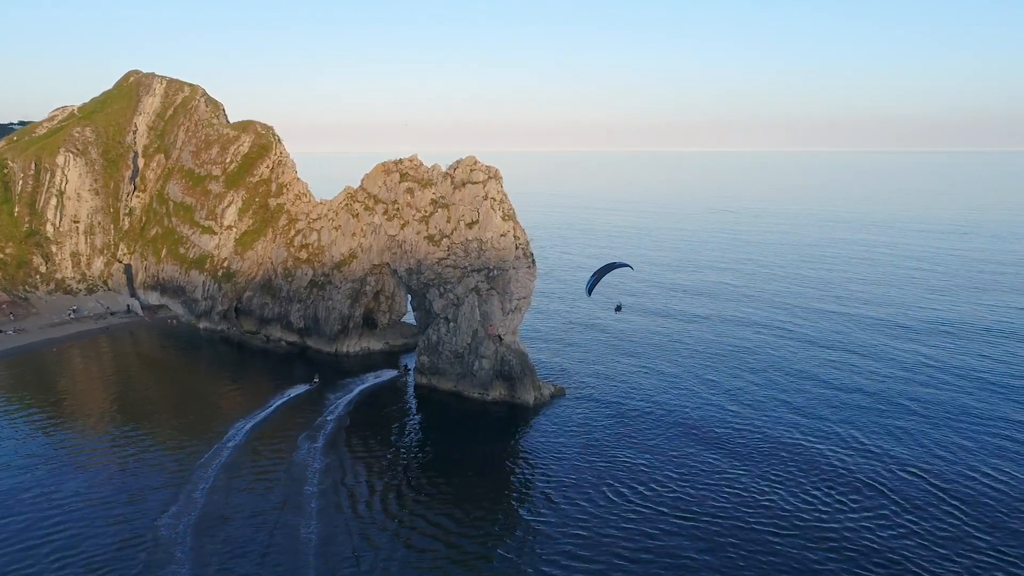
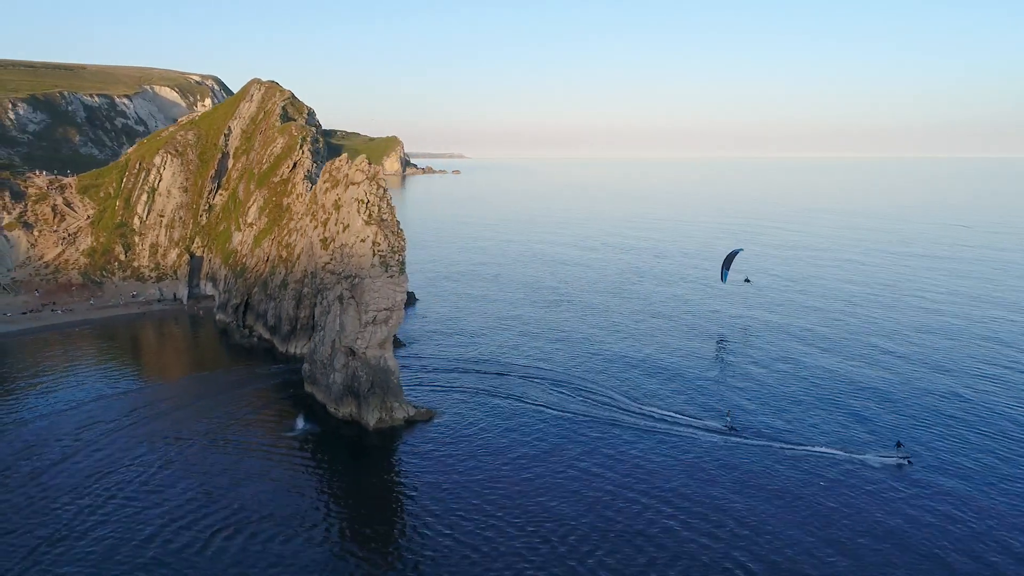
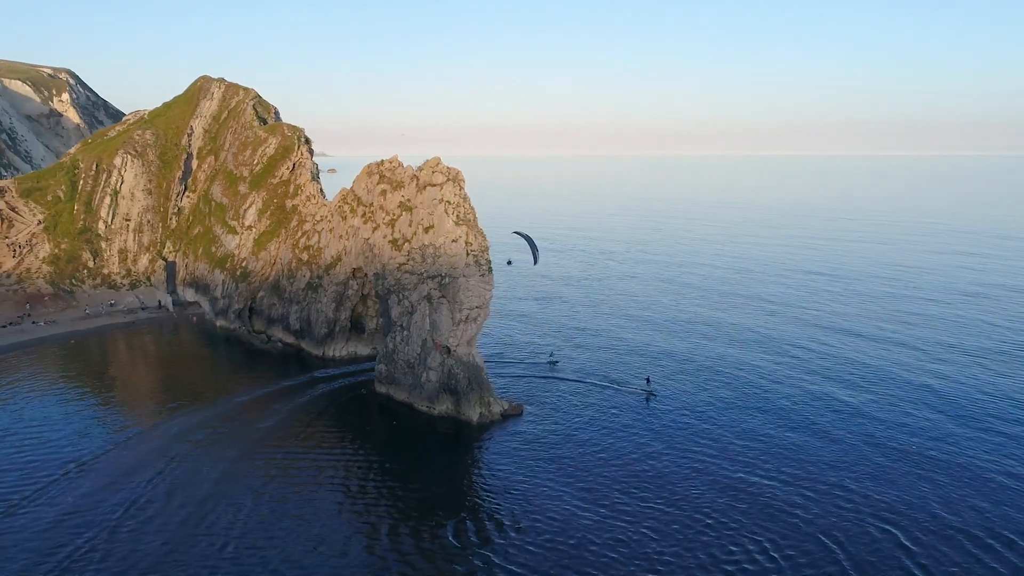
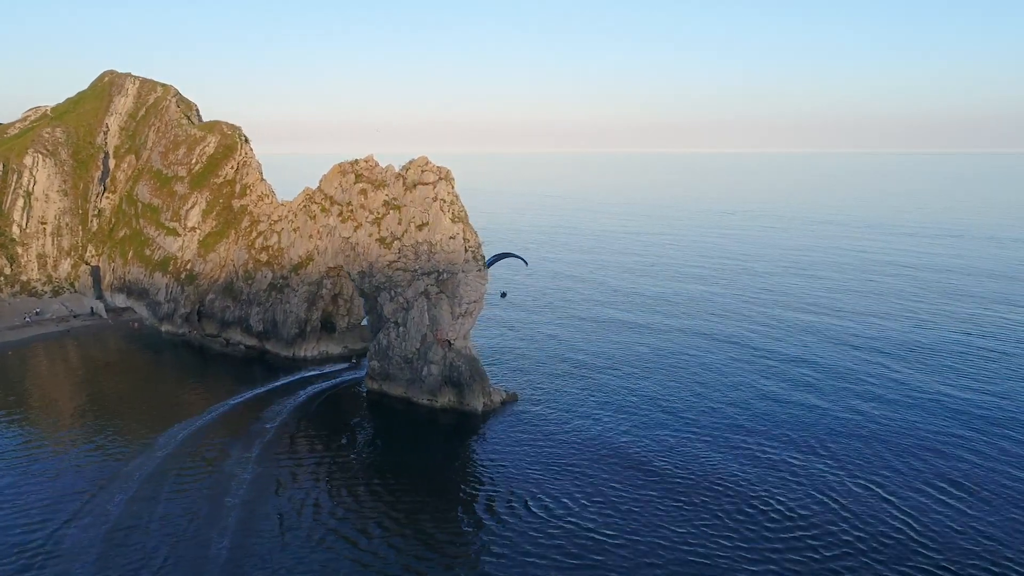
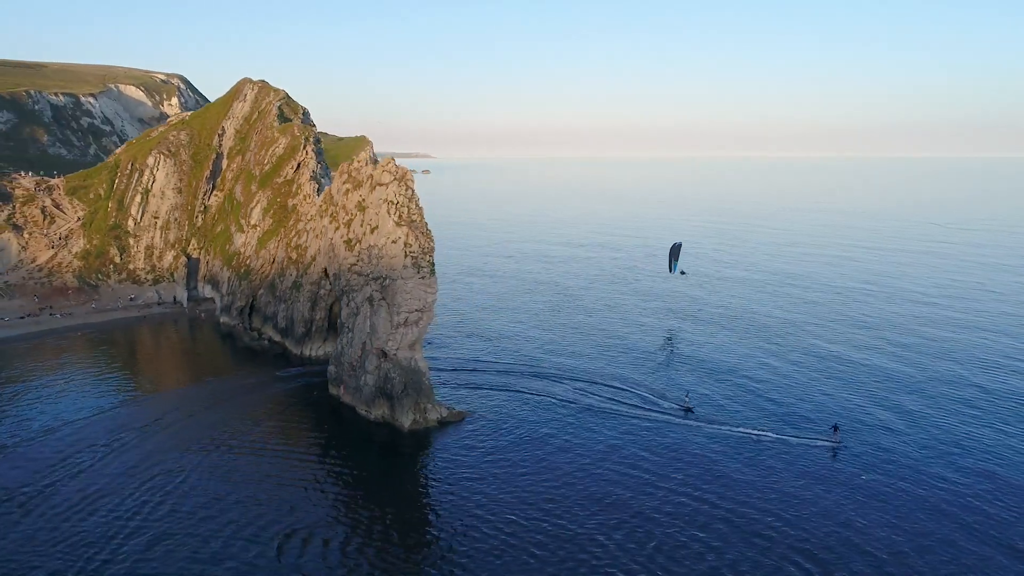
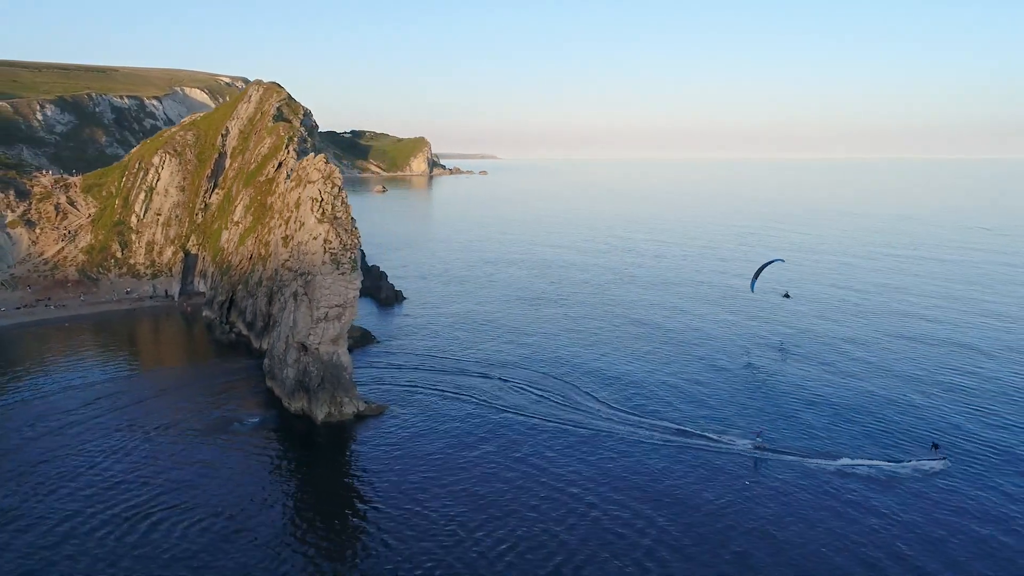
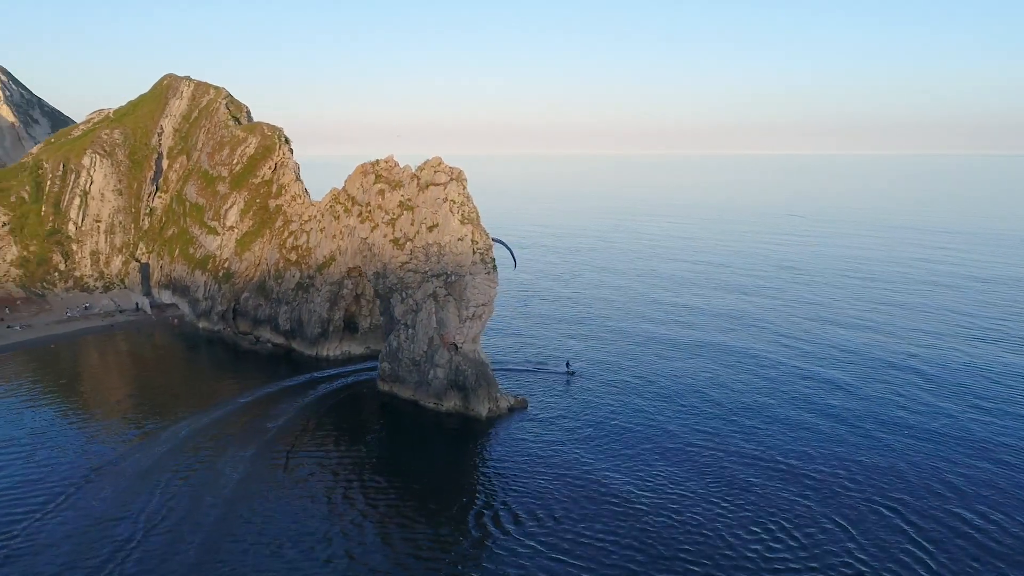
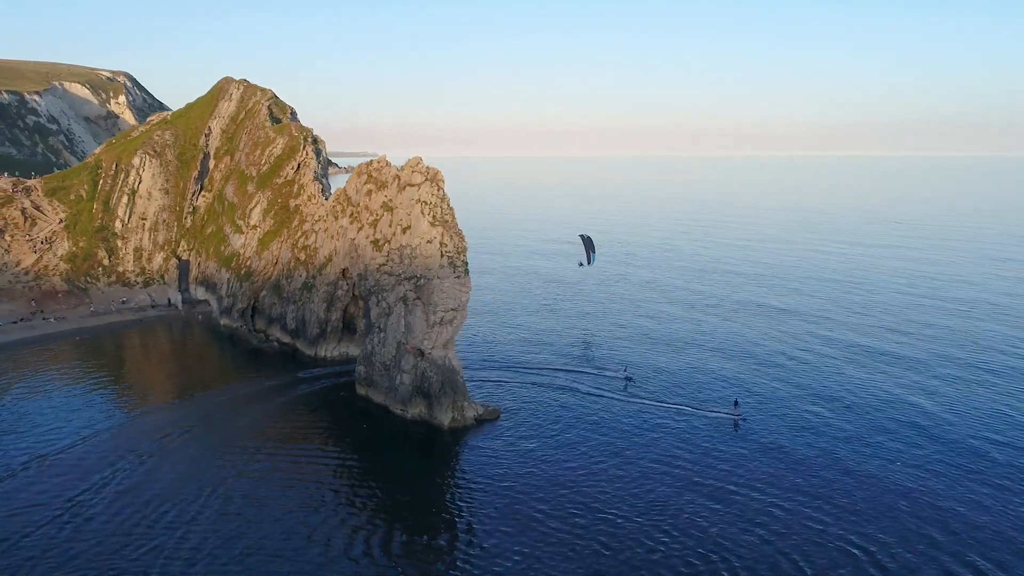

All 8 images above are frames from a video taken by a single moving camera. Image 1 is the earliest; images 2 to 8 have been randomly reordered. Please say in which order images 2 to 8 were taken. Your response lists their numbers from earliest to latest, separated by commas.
4, 7, 3, 8, 5, 2, 6
